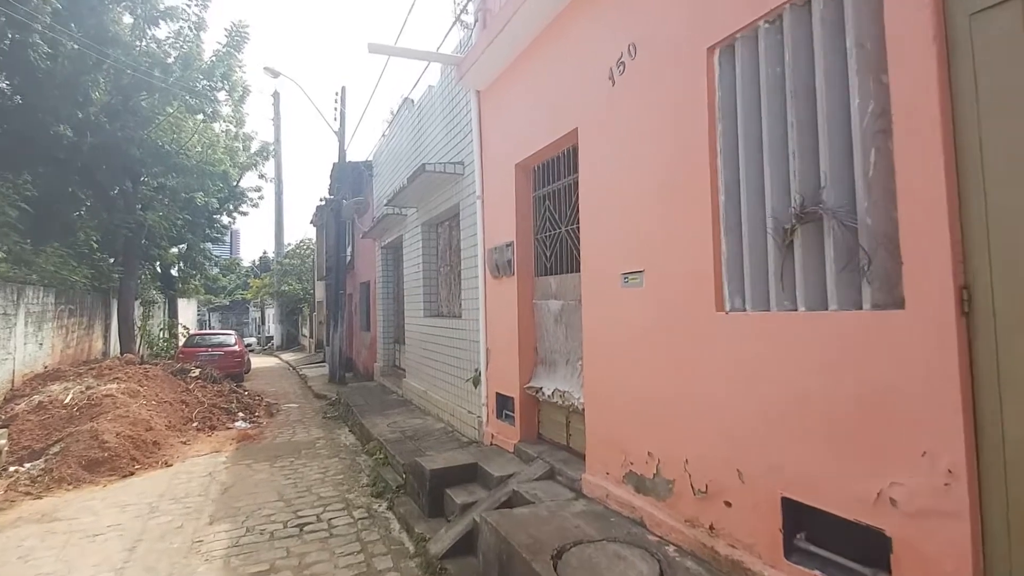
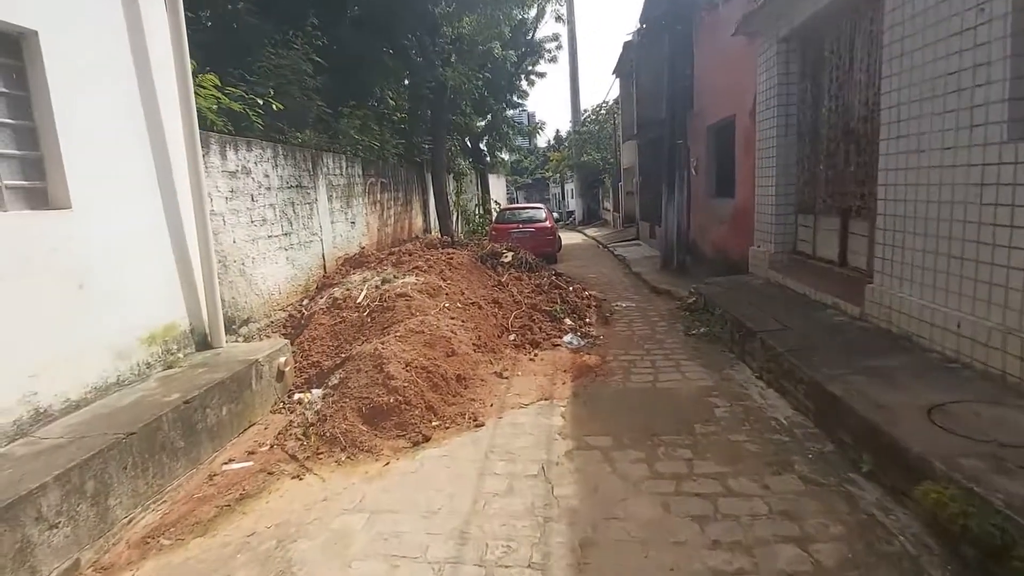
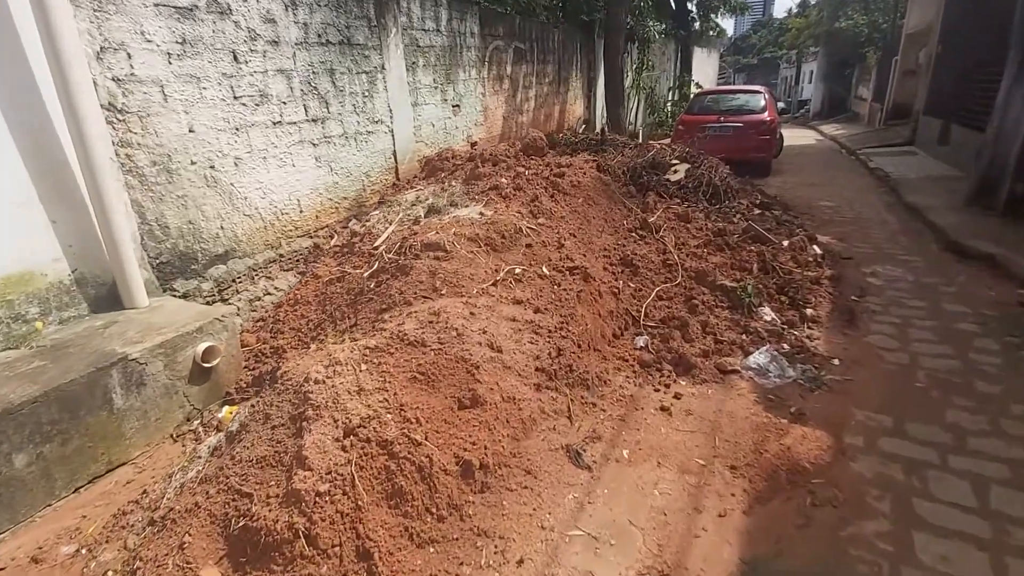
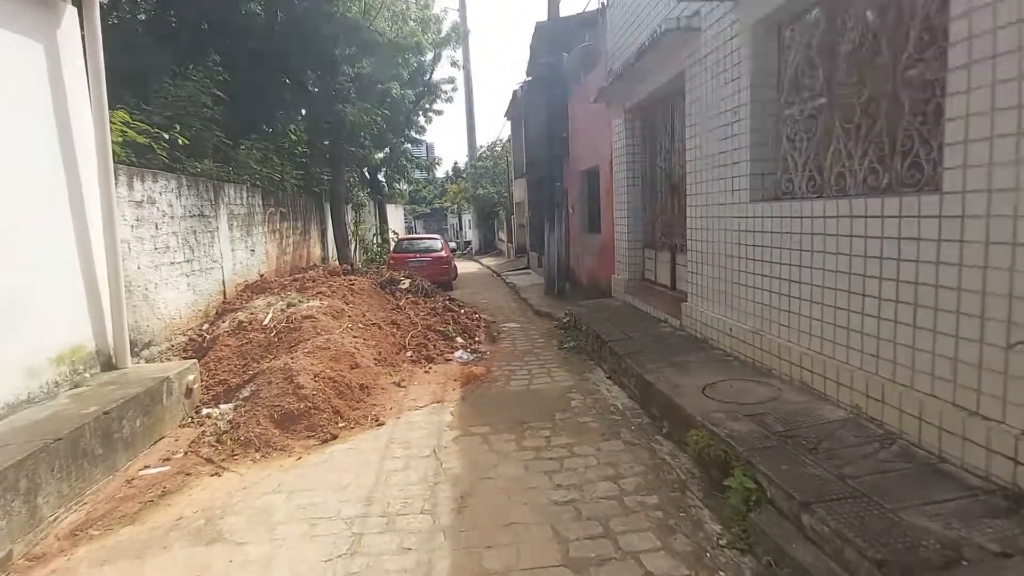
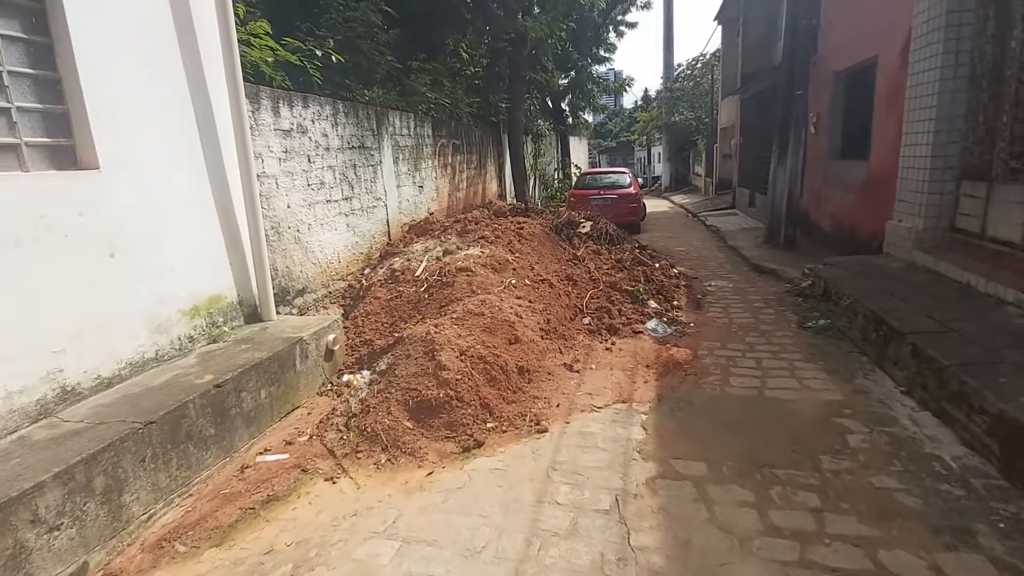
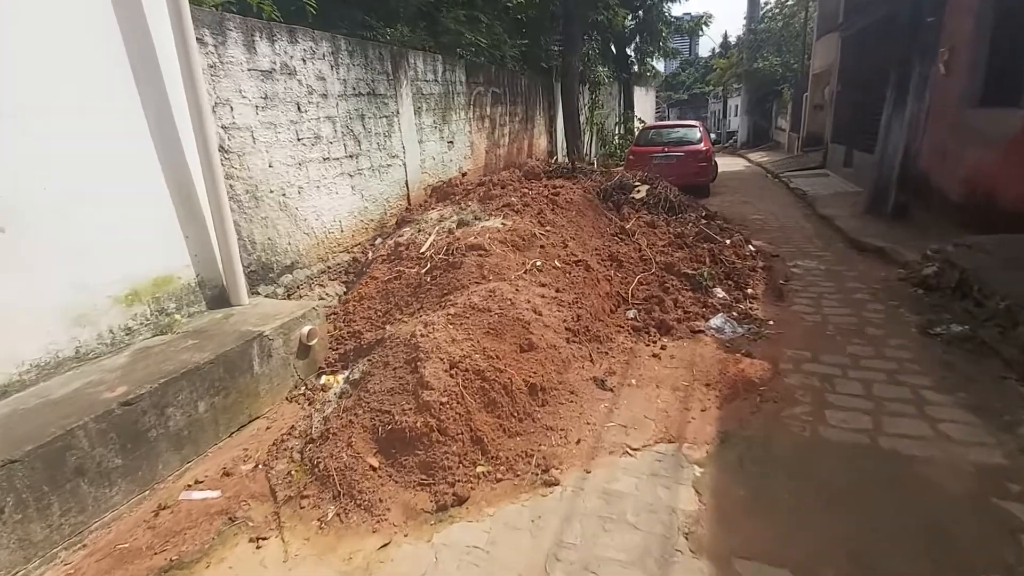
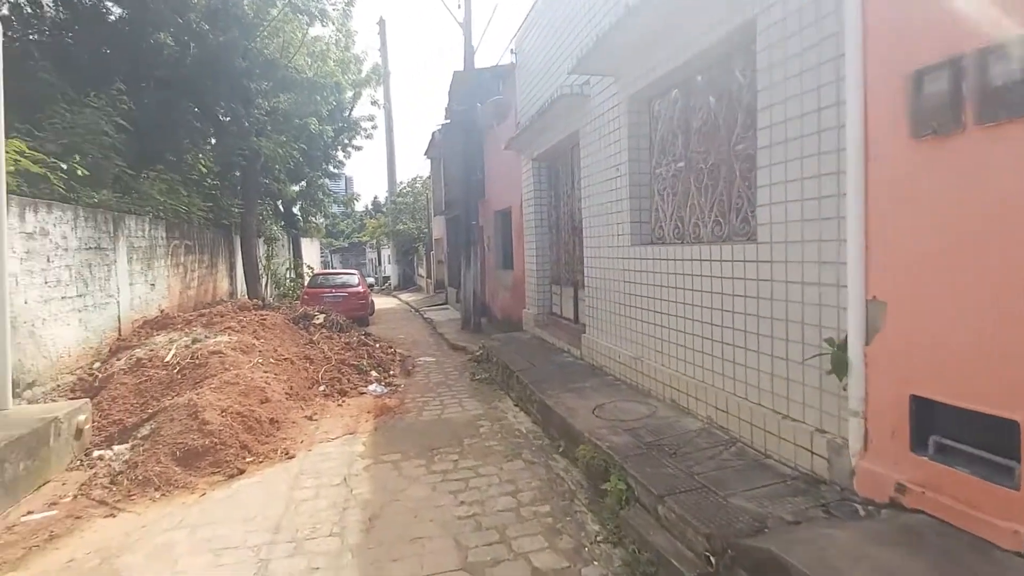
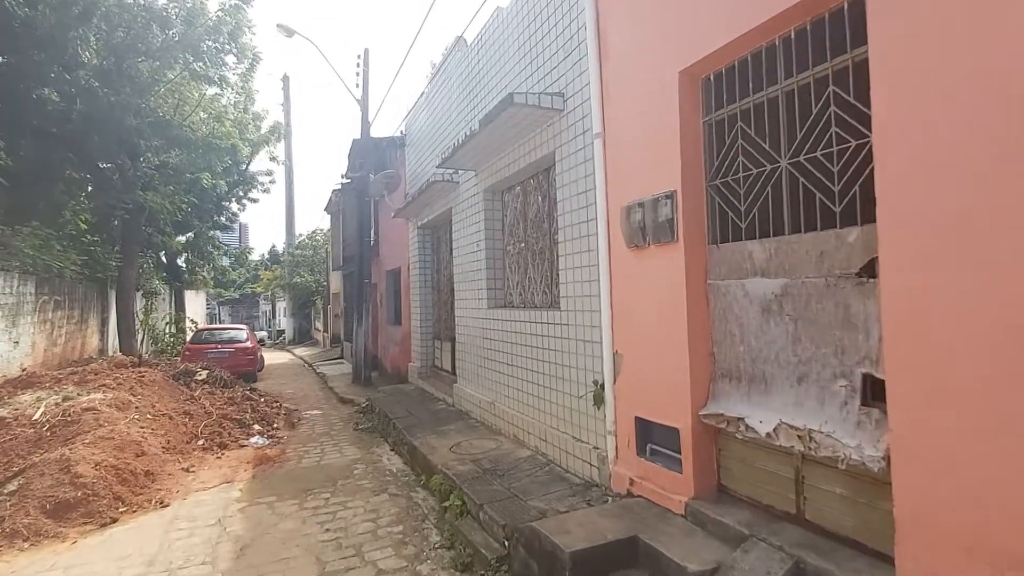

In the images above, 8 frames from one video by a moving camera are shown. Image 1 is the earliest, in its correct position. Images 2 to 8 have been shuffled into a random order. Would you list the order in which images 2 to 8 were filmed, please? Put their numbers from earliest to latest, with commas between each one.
8, 7, 4, 2, 5, 6, 3
